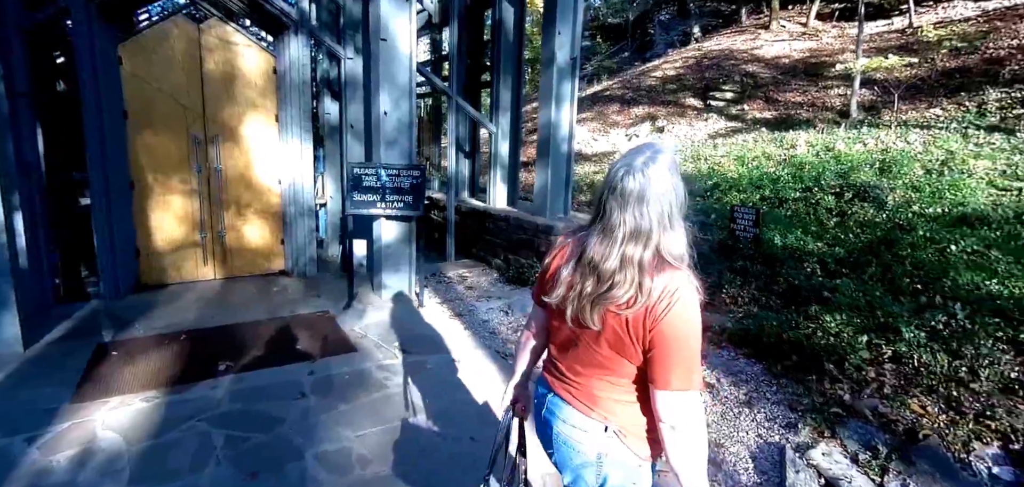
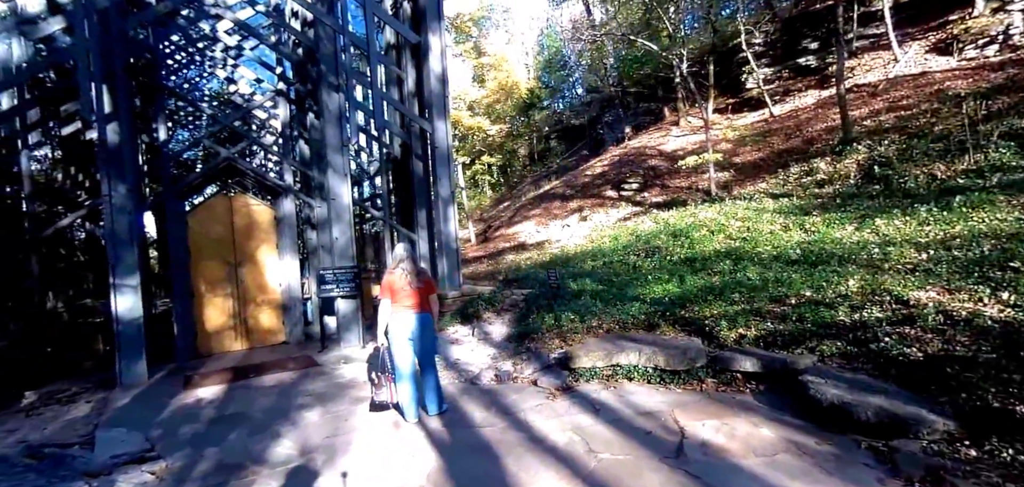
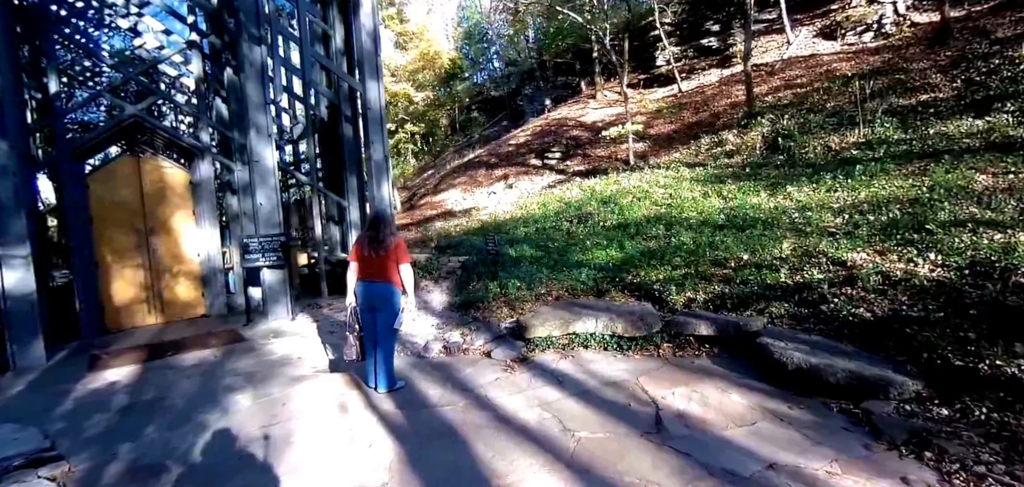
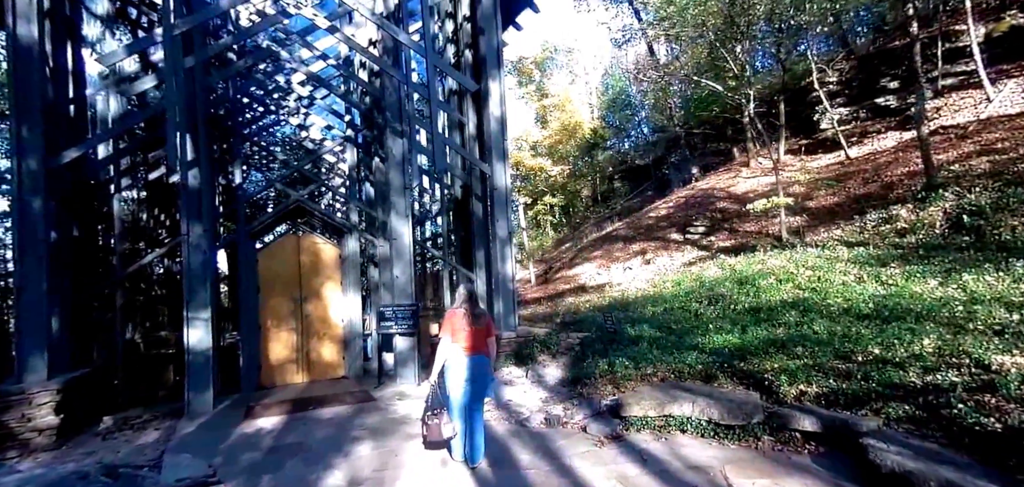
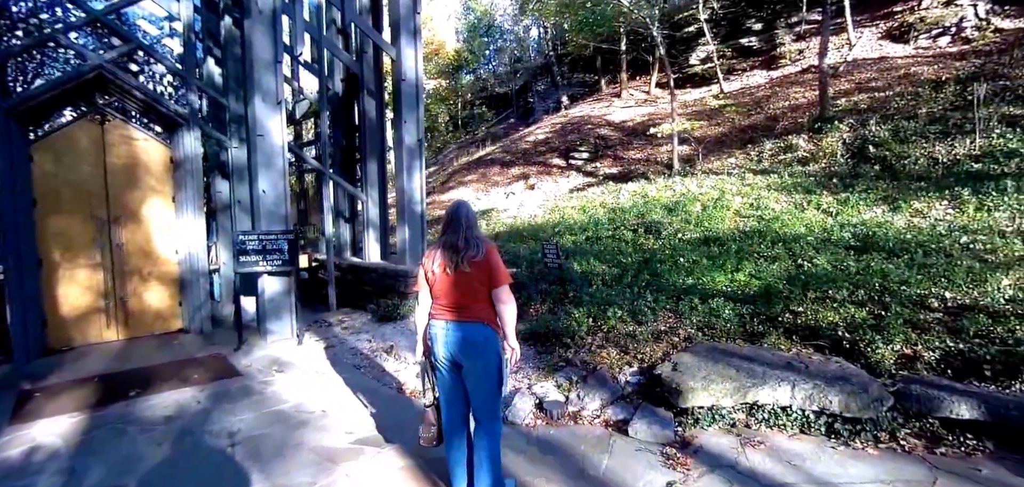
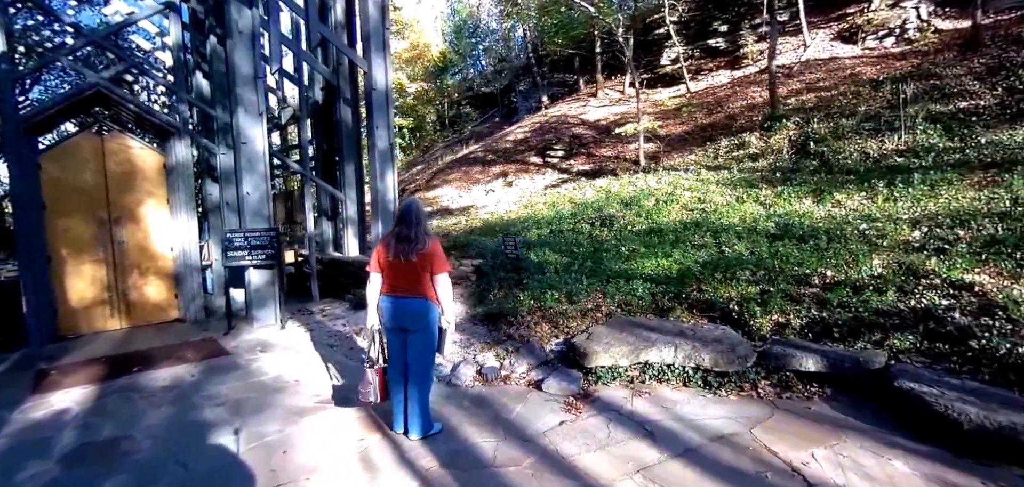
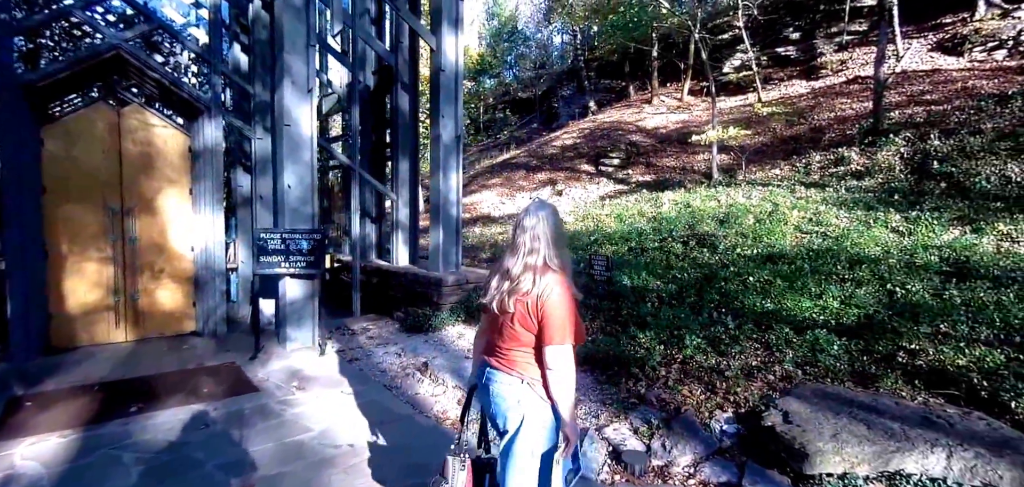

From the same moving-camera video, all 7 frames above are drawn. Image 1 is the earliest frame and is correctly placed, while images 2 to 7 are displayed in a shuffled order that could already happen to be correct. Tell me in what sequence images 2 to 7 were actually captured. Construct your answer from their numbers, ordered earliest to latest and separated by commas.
7, 5, 6, 3, 2, 4
